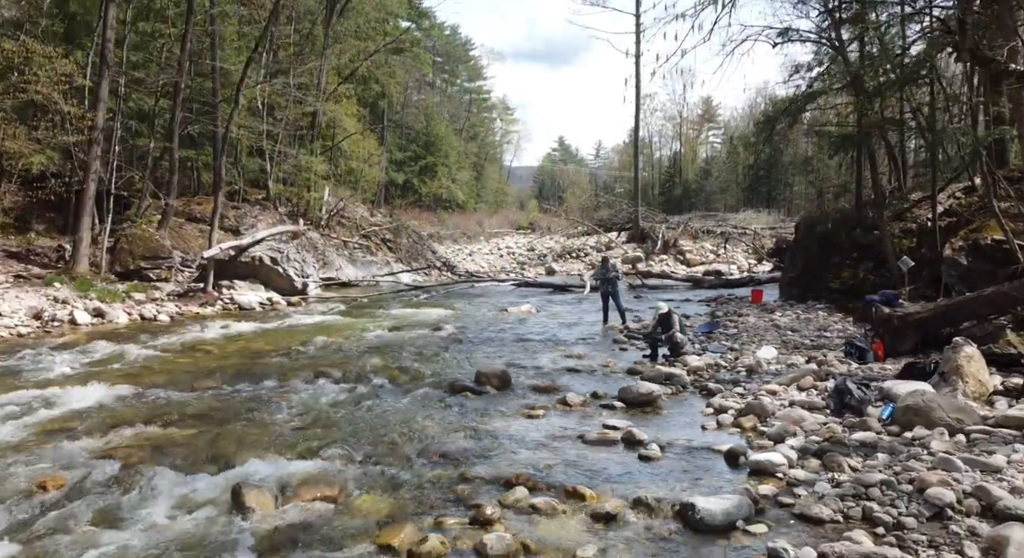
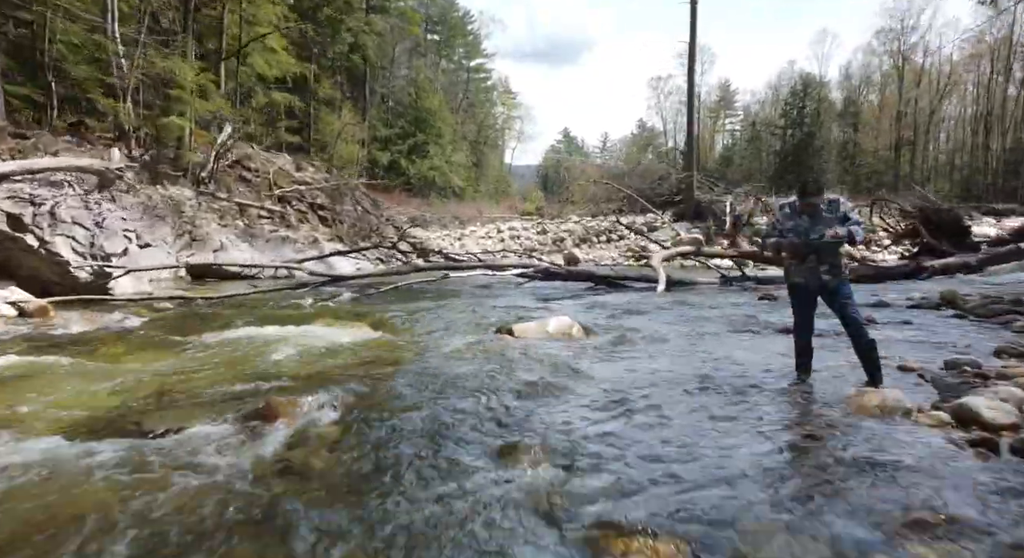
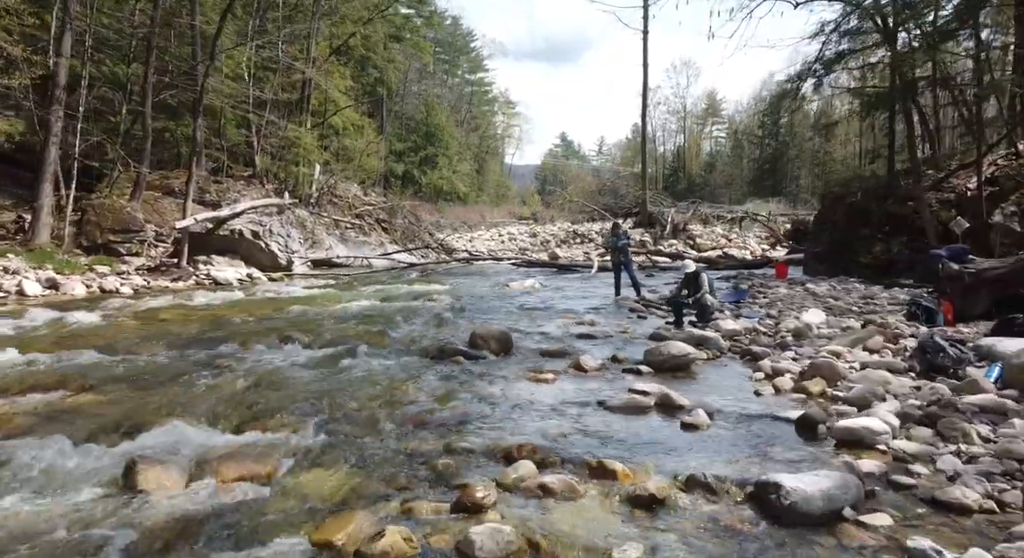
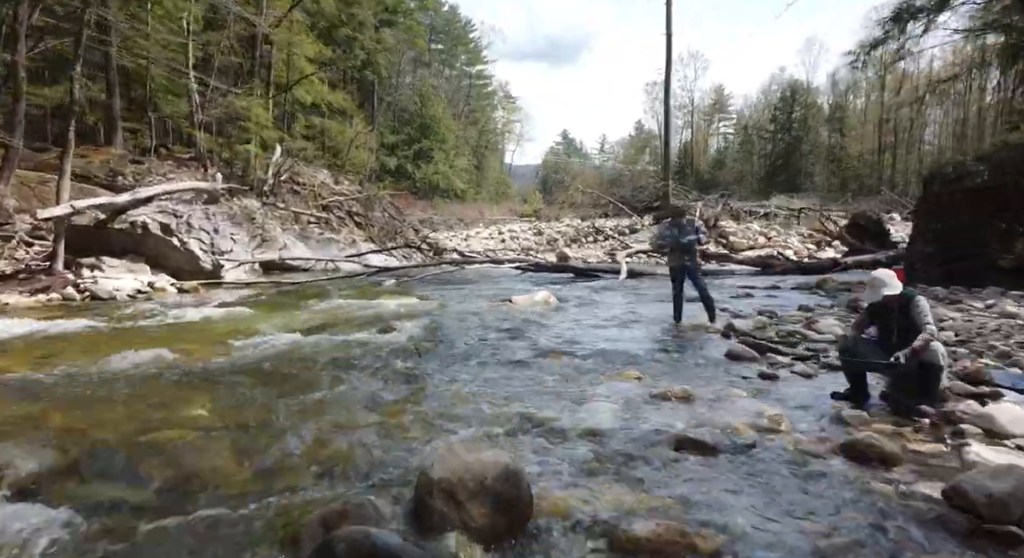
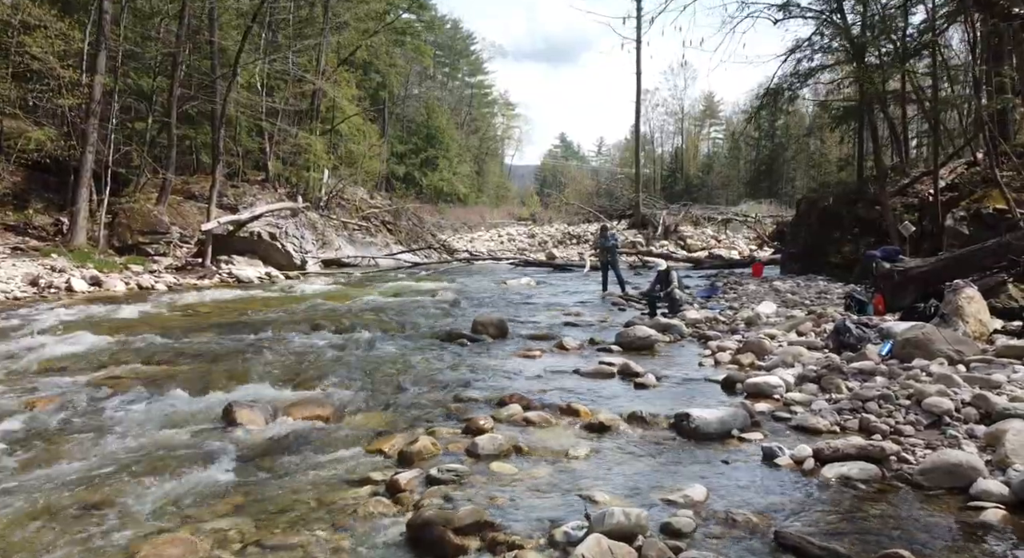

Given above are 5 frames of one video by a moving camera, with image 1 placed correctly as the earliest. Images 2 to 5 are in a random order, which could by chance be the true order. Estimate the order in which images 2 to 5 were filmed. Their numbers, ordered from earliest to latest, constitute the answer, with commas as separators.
5, 3, 4, 2
